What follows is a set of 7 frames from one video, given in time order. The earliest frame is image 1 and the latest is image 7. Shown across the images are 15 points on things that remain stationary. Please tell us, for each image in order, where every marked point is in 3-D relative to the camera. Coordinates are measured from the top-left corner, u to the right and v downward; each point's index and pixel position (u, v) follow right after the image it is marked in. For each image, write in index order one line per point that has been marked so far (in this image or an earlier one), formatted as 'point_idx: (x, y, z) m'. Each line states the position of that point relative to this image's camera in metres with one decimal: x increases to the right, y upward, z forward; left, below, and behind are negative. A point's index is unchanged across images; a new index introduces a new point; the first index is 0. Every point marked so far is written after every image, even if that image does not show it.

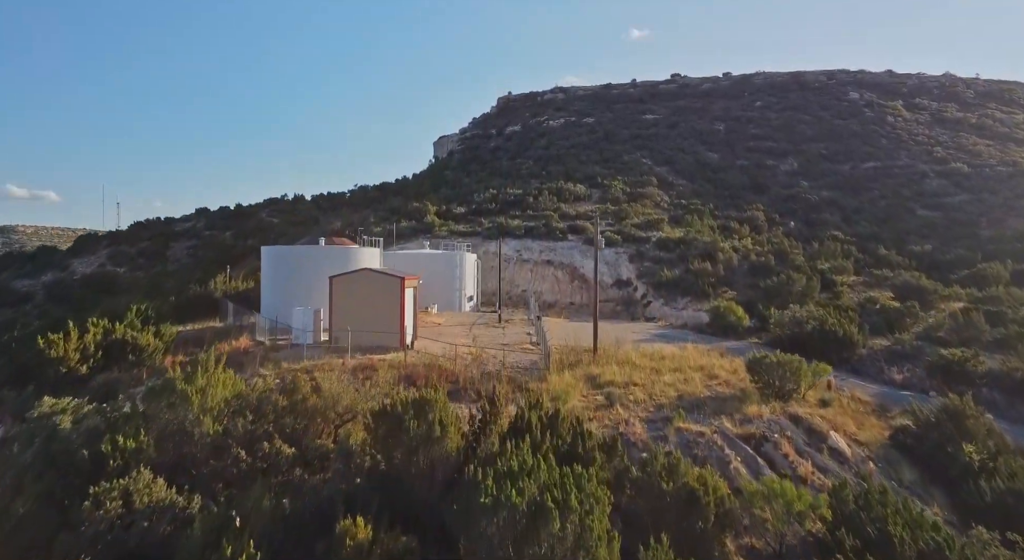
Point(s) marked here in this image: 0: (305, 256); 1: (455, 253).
0: (-4.7, +0.6, +13.5) m
1: (-1.7, +0.8, +18.7) m
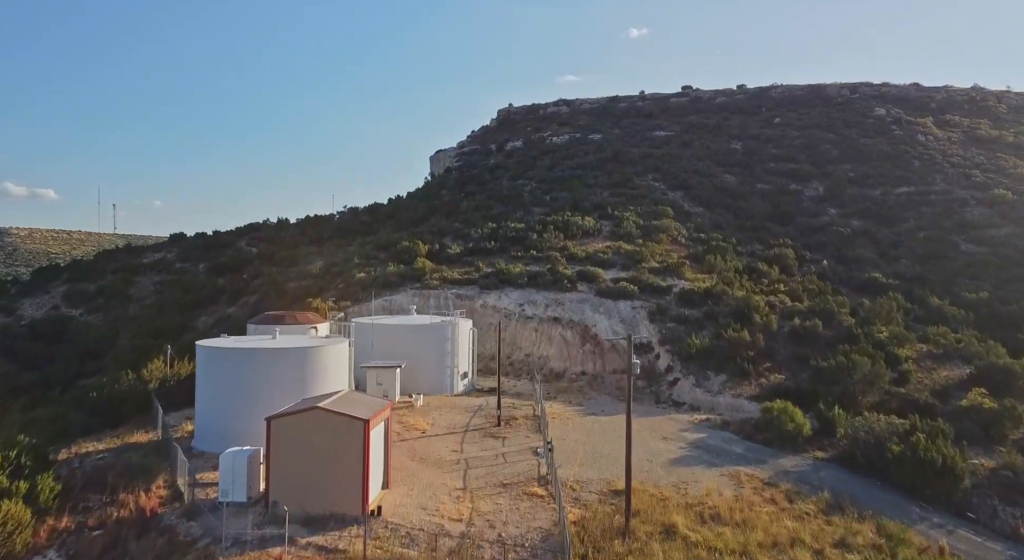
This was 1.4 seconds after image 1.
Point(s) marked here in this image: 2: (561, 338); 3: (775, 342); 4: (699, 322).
0: (-4.6, -1.4, +10.4) m
1: (-1.7, -1.1, +15.7) m
2: (+1.5, -1.8, +18.9) m
3: (+7.5, -1.8, +17.1) m
4: (+5.7, -1.3, +18.6) m
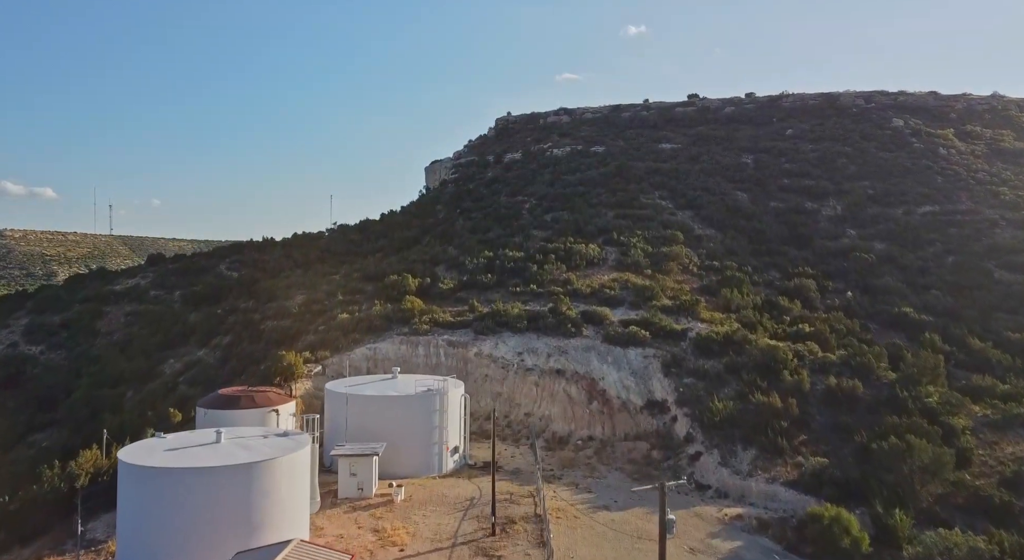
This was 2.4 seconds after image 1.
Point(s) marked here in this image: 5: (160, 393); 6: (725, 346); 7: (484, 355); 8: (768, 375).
0: (-4.7, -2.8, +8.3) m
1: (-1.8, -2.5, +13.6) m
2: (+1.5, -3.2, +16.9) m
3: (+7.4, -3.1, +15.0) m
4: (+5.7, -2.7, +16.5) m
5: (-11.2, -3.6, +19.1) m
6: (+6.4, -2.0, +18.0) m
7: (-0.8, -2.3, +18.0) m
8: (+7.0, -2.6, +16.5) m
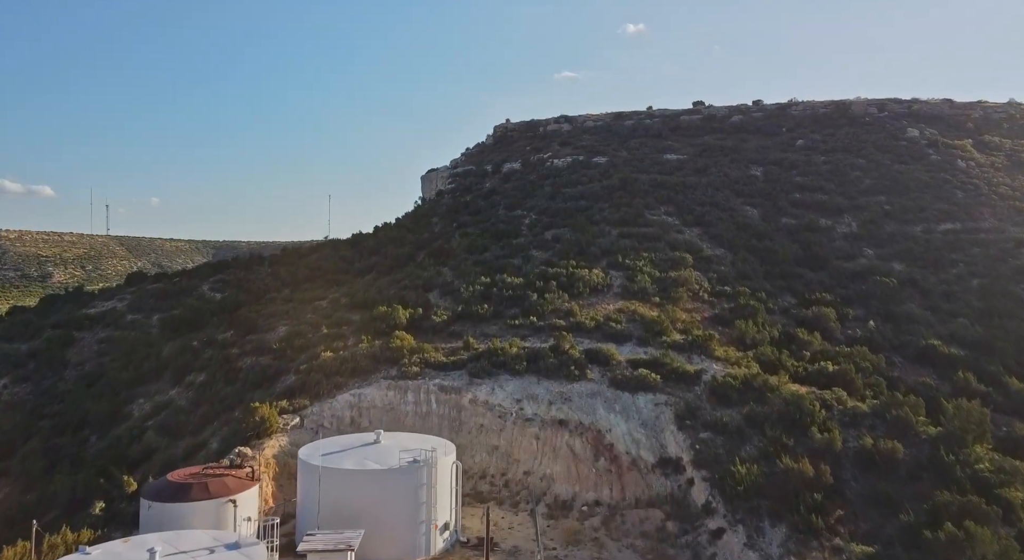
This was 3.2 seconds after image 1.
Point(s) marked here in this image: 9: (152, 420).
0: (-4.7, -3.9, +6.7) m
1: (-1.8, -3.6, +12.0) m
2: (+1.4, -4.3, +15.2) m
3: (+7.4, -4.2, +13.4) m
4: (+5.6, -3.8, +14.9) m
5: (-11.3, -4.7, +17.5) m
6: (+6.3, -3.1, +16.4) m
7: (-0.9, -3.3, +16.4) m
8: (+6.9, -3.7, +14.8) m
9: (-11.0, -4.3, +18.4) m
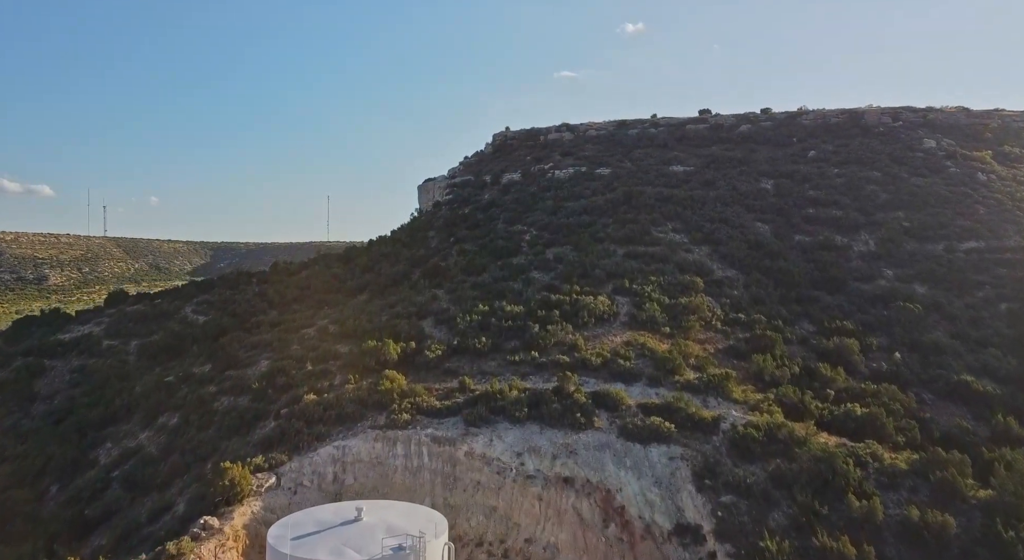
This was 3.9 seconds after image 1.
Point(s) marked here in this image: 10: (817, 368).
0: (-4.7, -4.9, +5.1) m
1: (-1.8, -4.6, +10.4) m
2: (+1.4, -5.3, +13.7) m
3: (+7.4, -5.3, +11.8) m
4: (+5.6, -4.8, +13.3) m
5: (-11.3, -5.7, +15.9) m
6: (+6.3, -4.1, +14.9) m
7: (-0.9, -4.4, +14.9) m
8: (+6.9, -4.7, +13.3) m
9: (-11.0, -5.3, +16.8) m
10: (+10.0, -2.9, +19.7) m
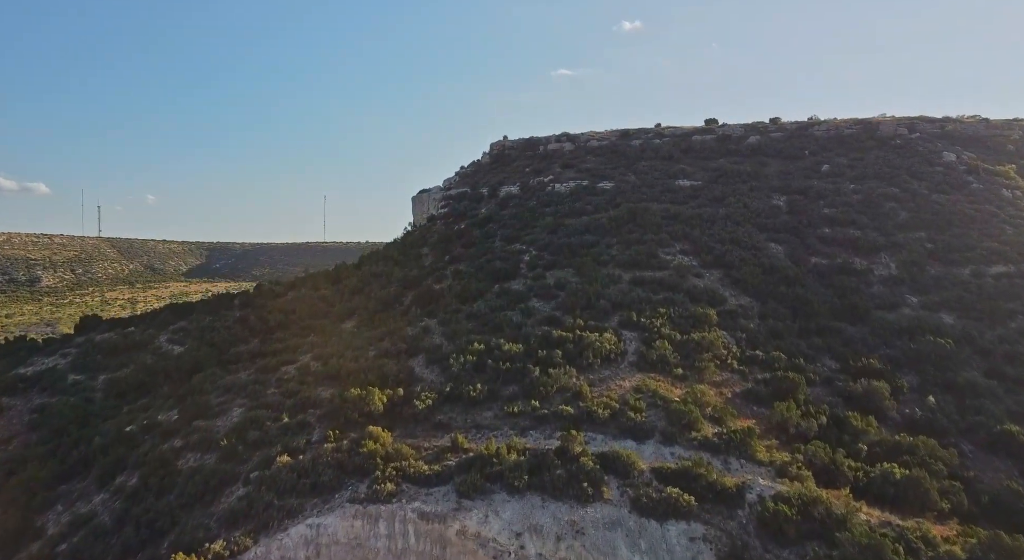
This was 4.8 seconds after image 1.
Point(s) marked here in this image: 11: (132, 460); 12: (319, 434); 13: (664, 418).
0: (-4.7, -6.1, +3.3) m
1: (-1.8, -5.8, +8.5) m
2: (+1.4, -6.5, +11.8) m
3: (+7.3, -6.5, +10.0) m
4: (+5.6, -6.0, +11.5) m
5: (-11.3, -6.9, +14.0) m
6: (+6.3, -5.3, +13.0) m
7: (-0.9, -5.6, +13.0) m
8: (+6.9, -5.9, +11.5) m
9: (-11.0, -6.5, +14.9) m
10: (+10.0, -4.1, +17.9) m
11: (-10.8, -5.1, +17.2) m
12: (-5.3, -4.2, +16.6) m
13: (+4.2, -3.8, +16.7) m
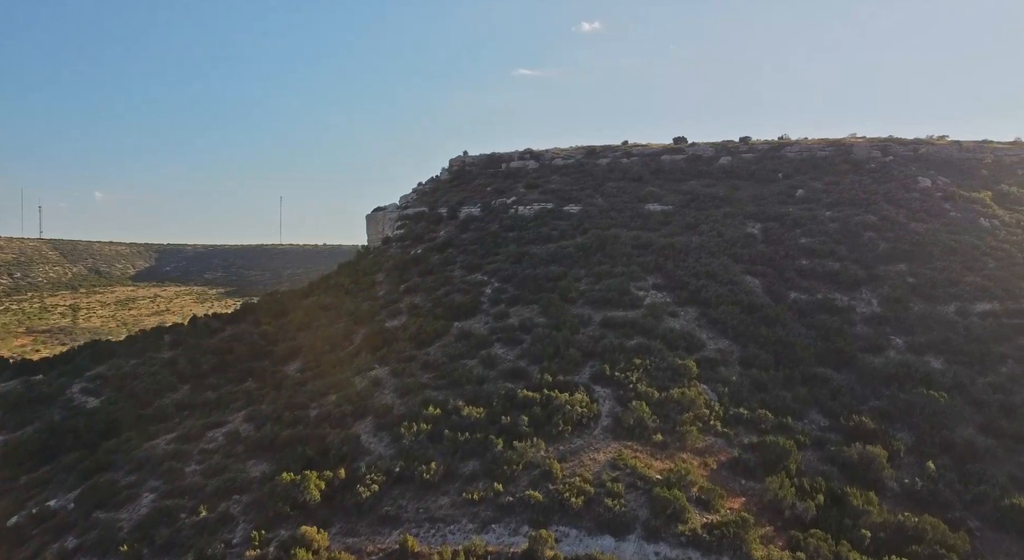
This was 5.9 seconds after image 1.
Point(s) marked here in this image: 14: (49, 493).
0: (-4.8, -7.8, +0.7) m
1: (-2.3, -7.5, +6.1) m
2: (+0.7, -8.2, +9.6) m
3: (+6.8, -8.1, +8.1) m
4: (+4.9, -7.6, +9.5) m
5: (-12.1, -8.6, +11.0) m
6: (+5.5, -6.9, +11.1) m
7: (-1.7, -7.2, +10.6) m
8: (+6.3, -7.5, +9.6) m
9: (-11.9, -8.1, +11.9) m
10: (+8.9, -5.7, +16.2) m
11: (-11.8, -6.7, +14.2) m
12: (-6.3, -5.8, +13.9) m
13: (+3.3, -5.4, +14.6) m
14: (-13.3, -6.0, +17.3) m
